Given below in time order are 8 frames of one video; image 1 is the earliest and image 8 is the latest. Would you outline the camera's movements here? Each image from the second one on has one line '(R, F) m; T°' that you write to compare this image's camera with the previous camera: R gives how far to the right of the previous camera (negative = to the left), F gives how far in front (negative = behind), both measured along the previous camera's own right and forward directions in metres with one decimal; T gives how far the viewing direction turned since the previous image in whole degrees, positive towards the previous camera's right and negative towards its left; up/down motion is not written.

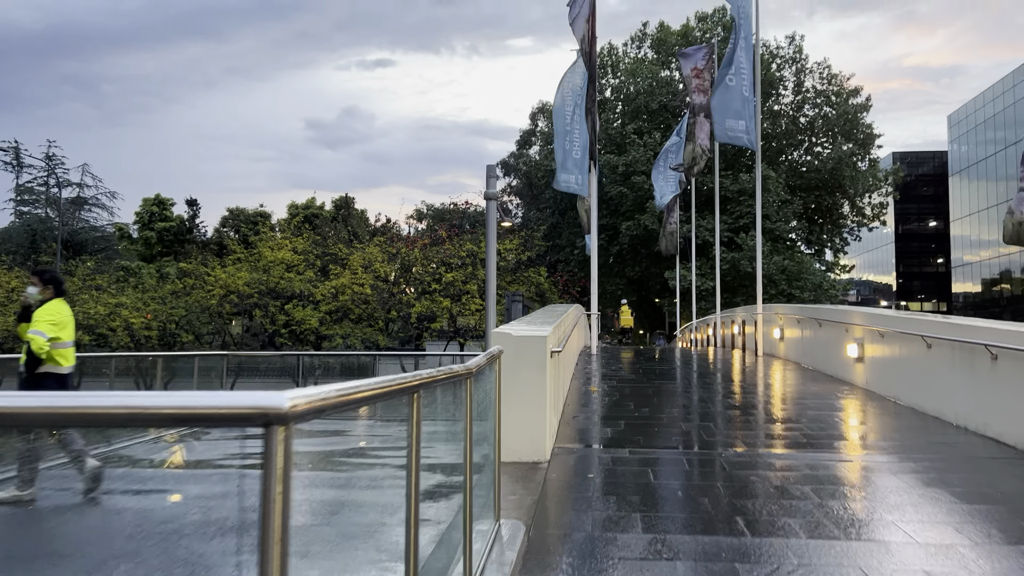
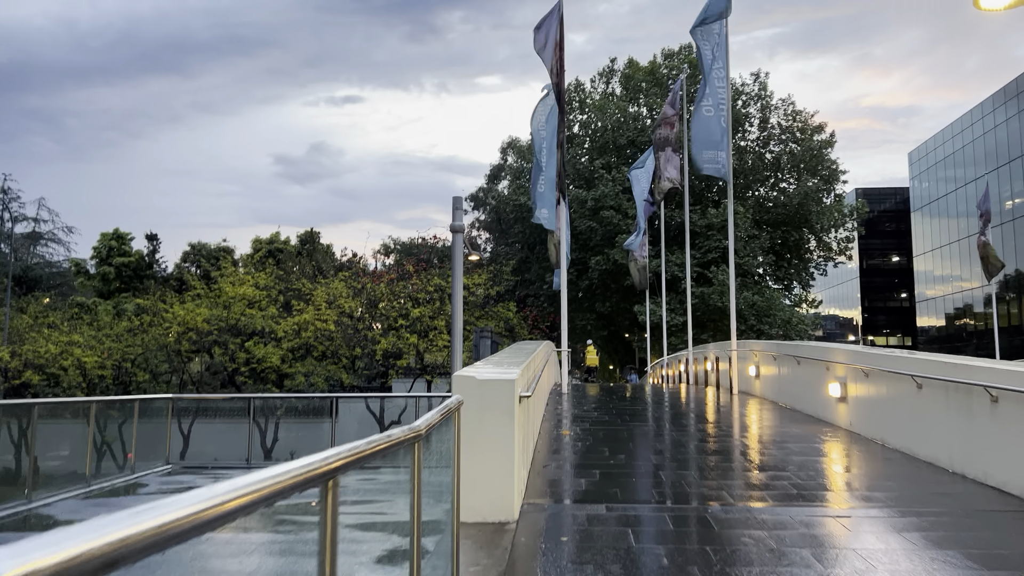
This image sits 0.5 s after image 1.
(0.0, +0.5) m; +2°
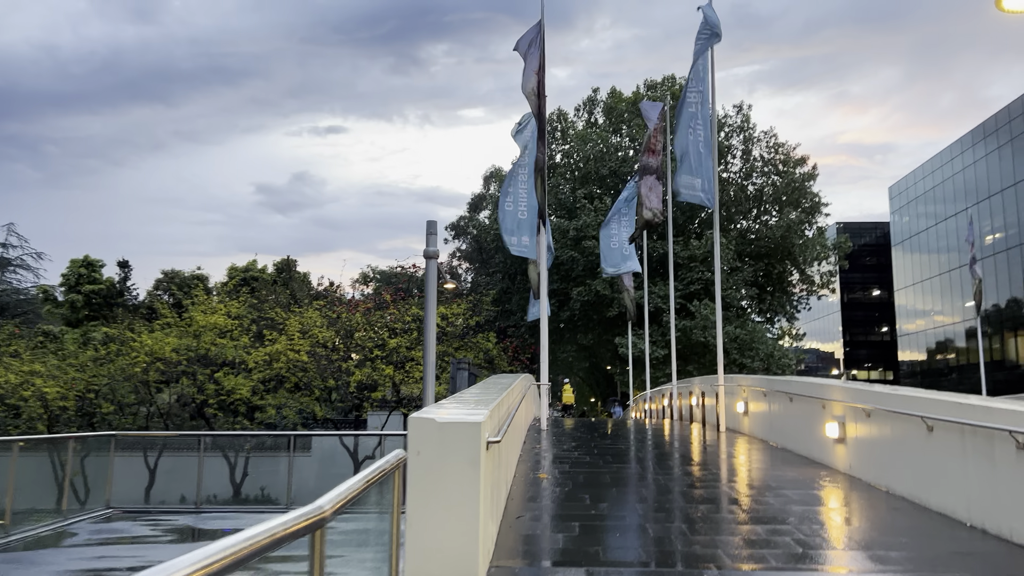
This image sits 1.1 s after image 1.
(+0.1, +0.6) m; +1°
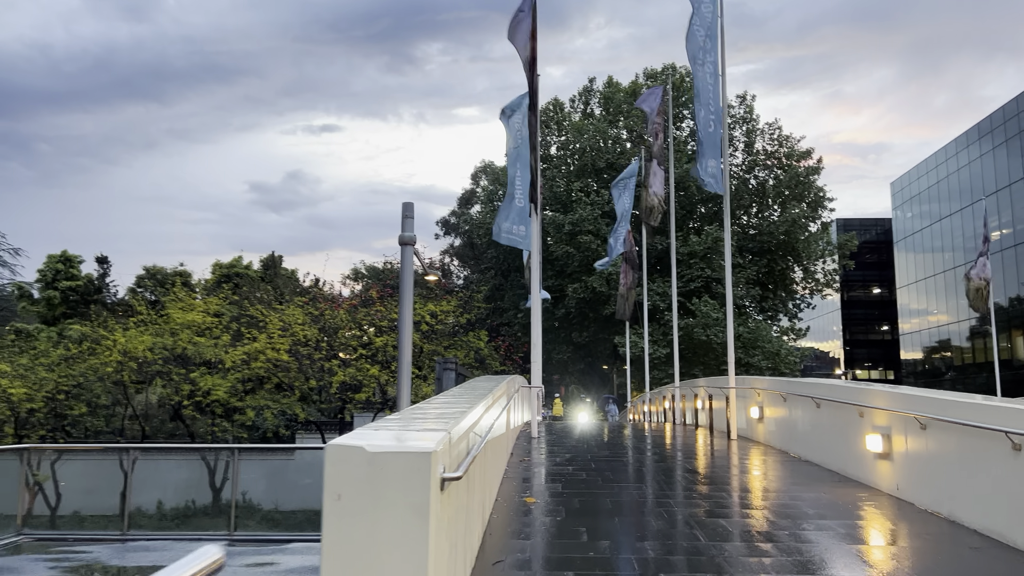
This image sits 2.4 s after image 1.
(+0.1, +1.2) m; 0°
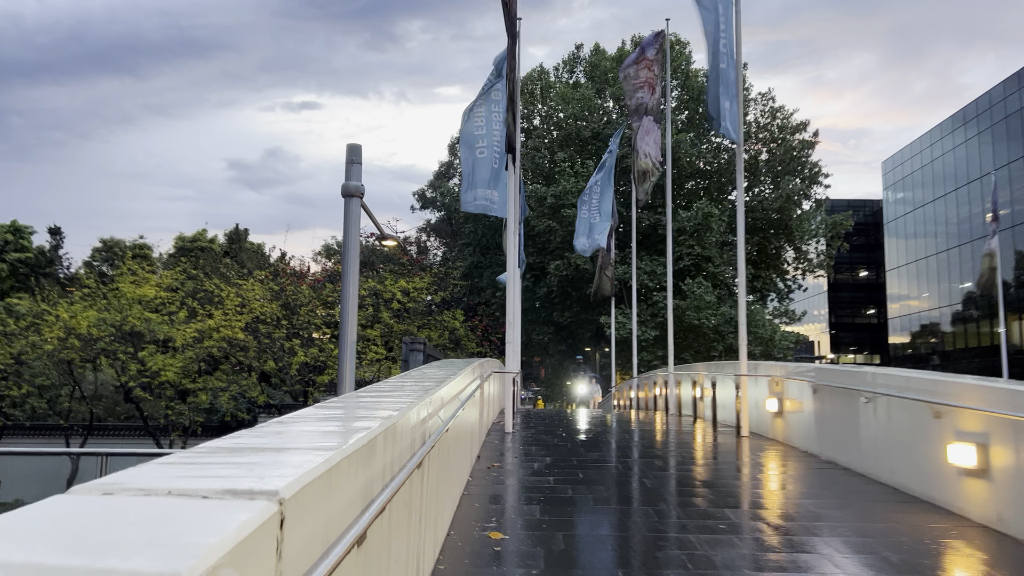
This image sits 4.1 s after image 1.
(+0.1, +1.7) m; +1°
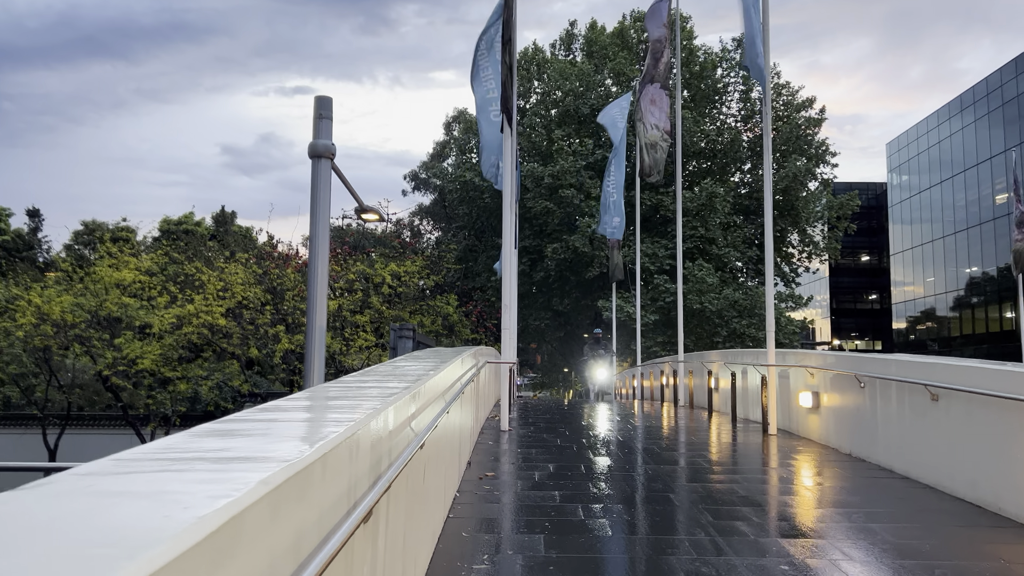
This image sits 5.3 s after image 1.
(0.0, +1.1) m; 0°
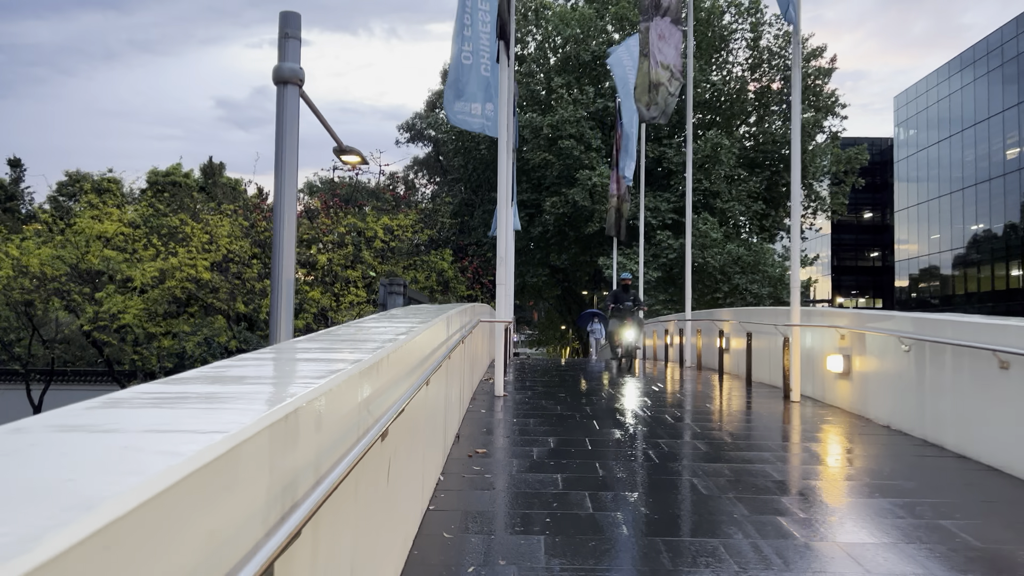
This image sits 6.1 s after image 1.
(0.0, +0.8) m; 0°
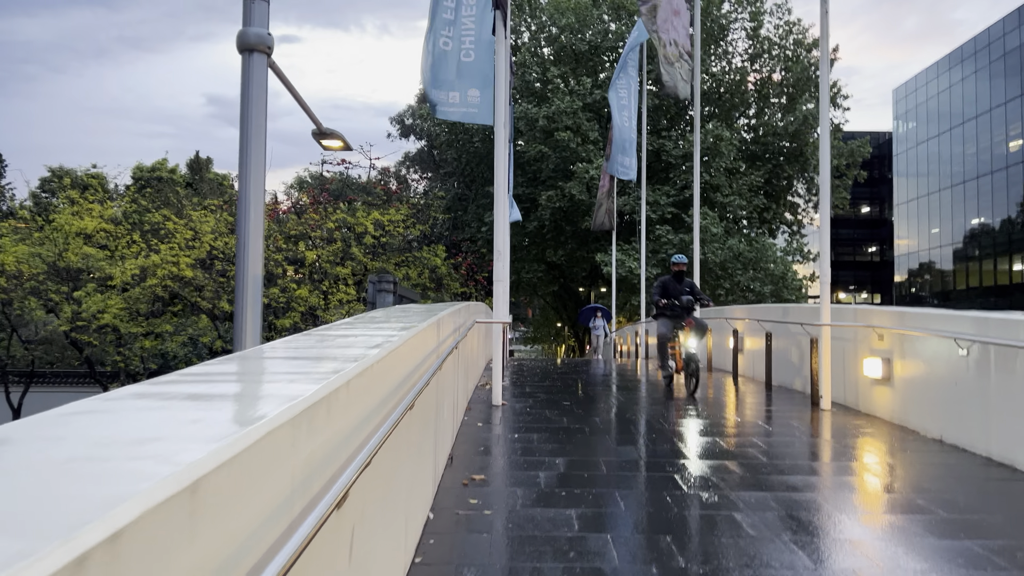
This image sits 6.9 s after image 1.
(0.0, +0.7) m; 0°
